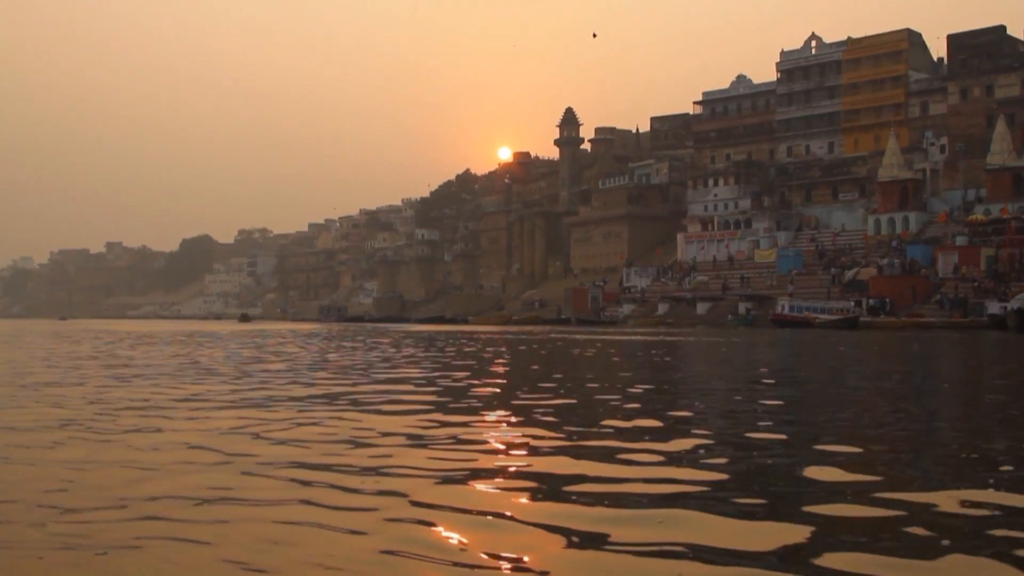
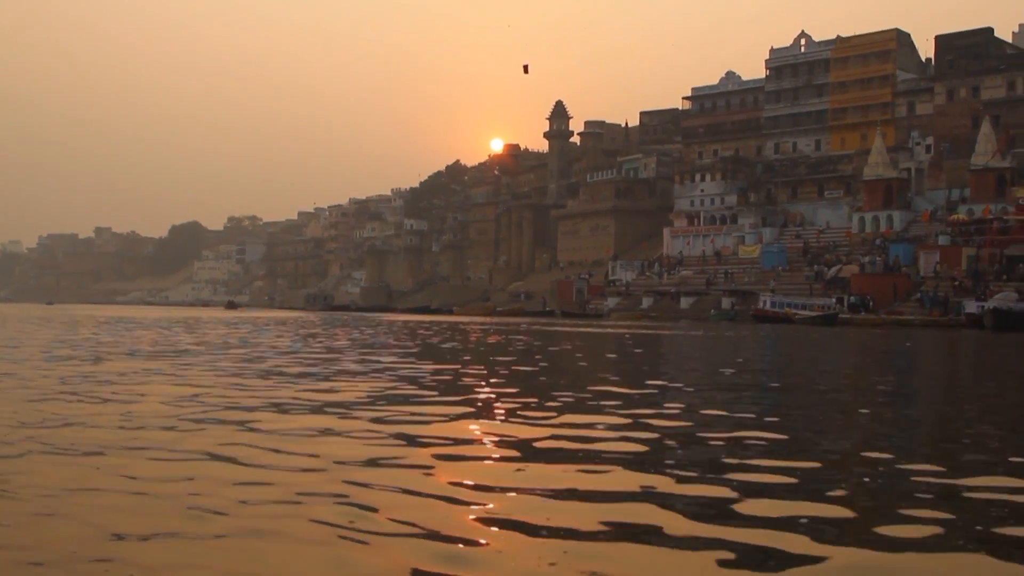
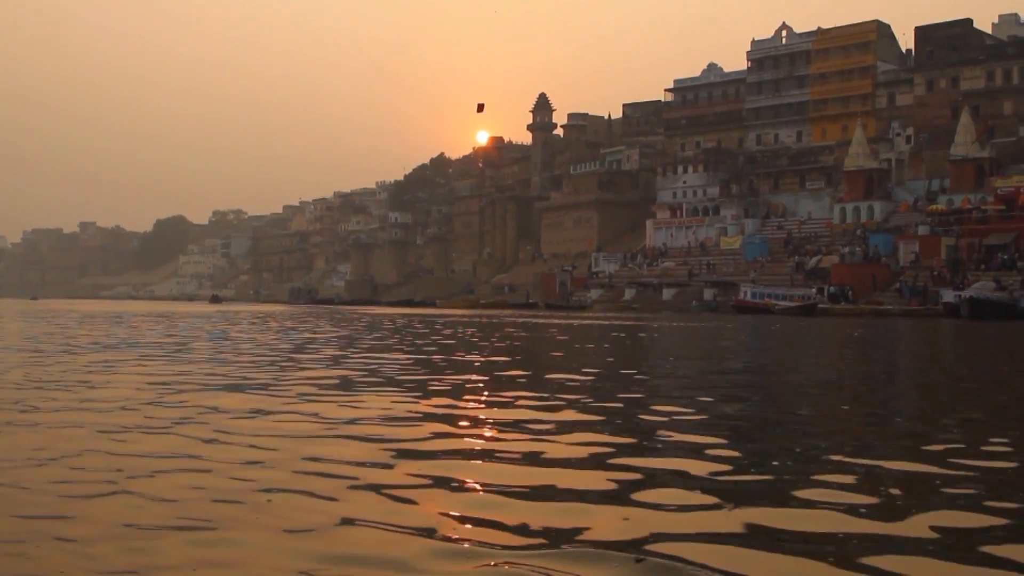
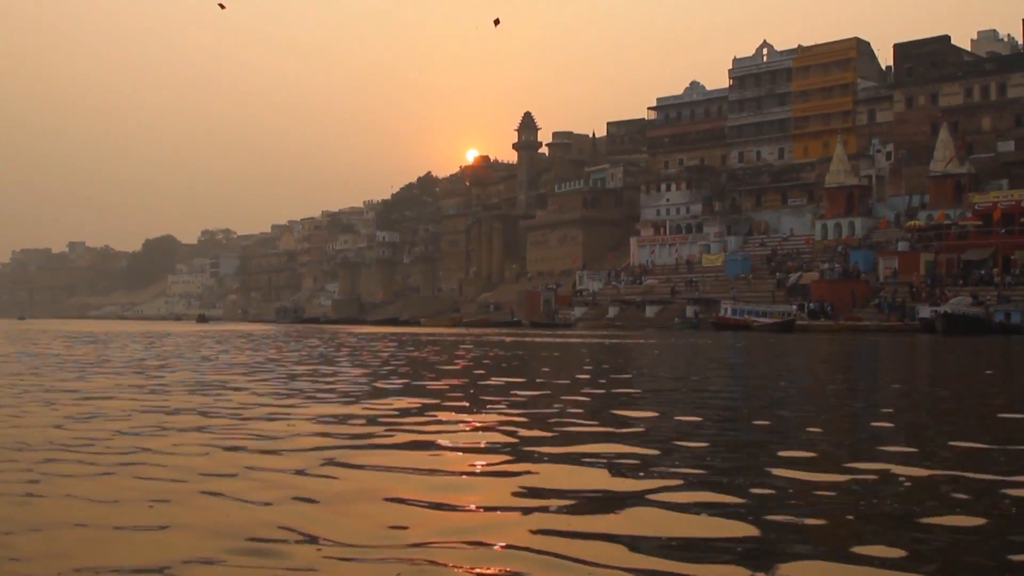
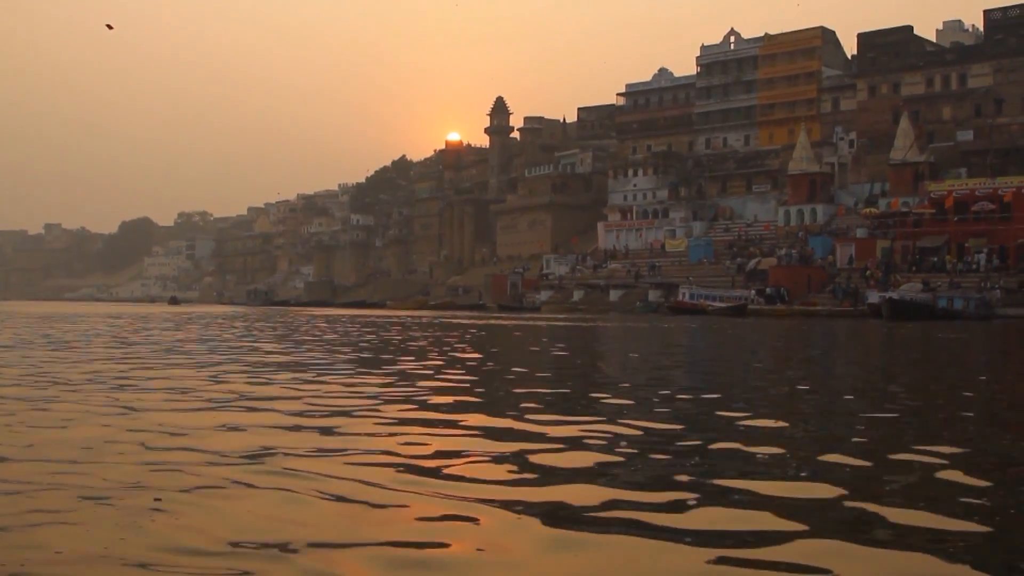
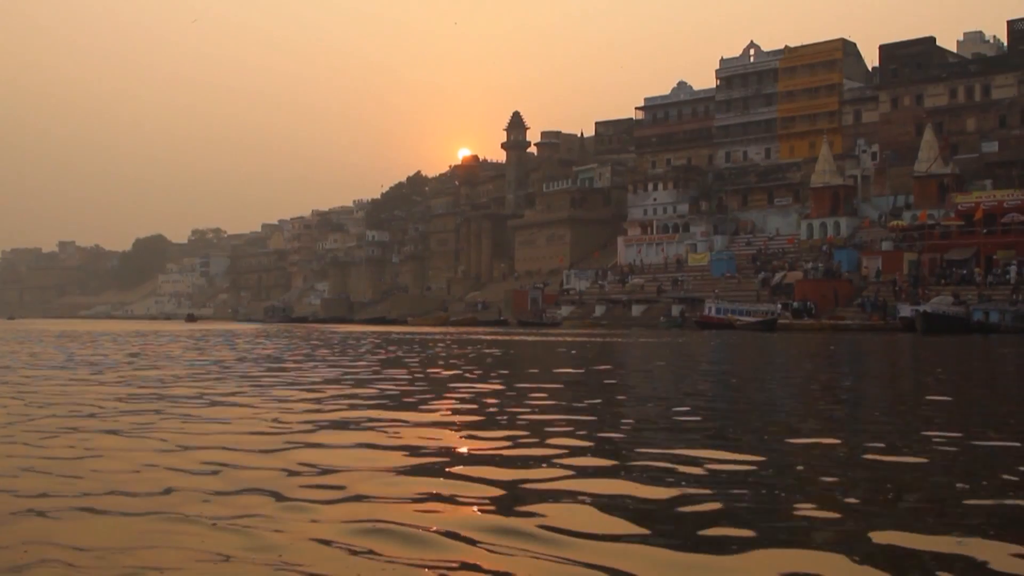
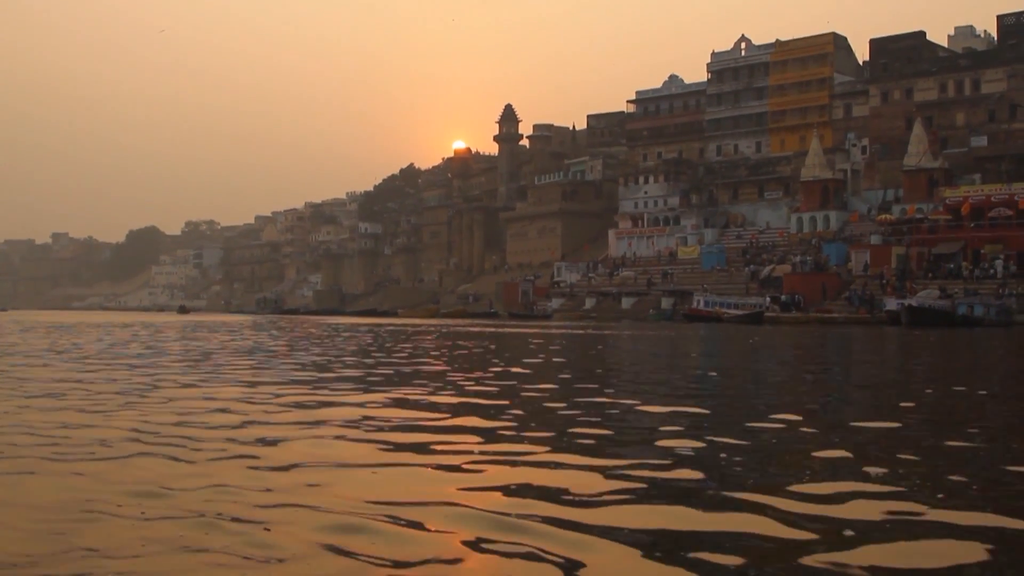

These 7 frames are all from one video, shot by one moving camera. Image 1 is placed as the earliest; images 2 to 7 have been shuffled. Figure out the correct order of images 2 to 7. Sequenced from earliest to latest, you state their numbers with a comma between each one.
2, 3, 4, 6, 7, 5
